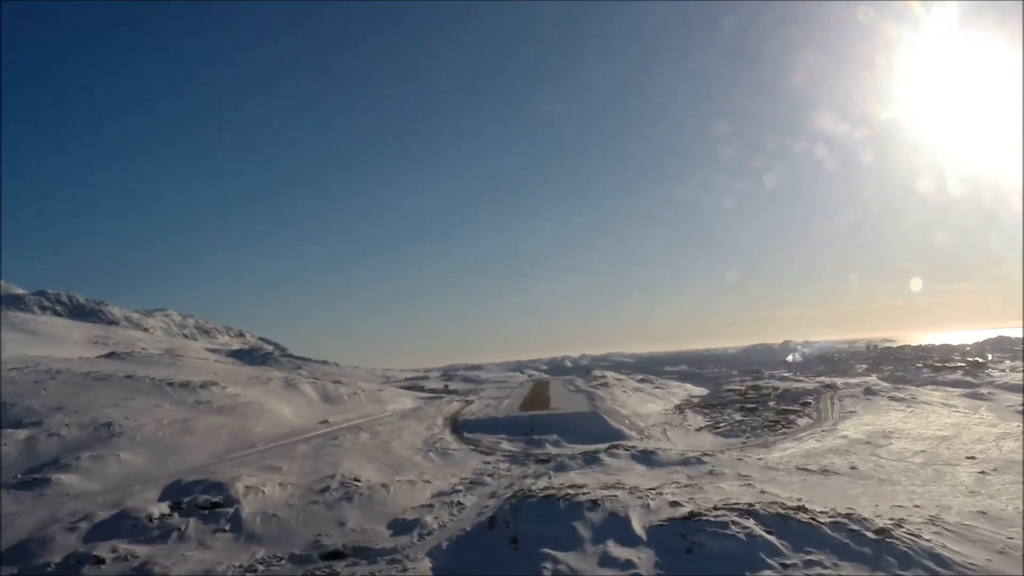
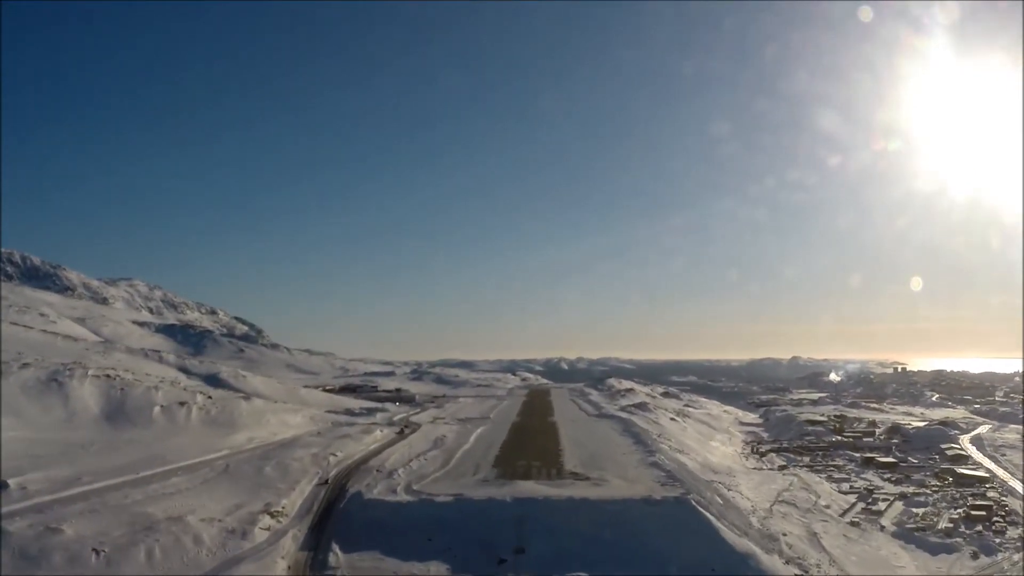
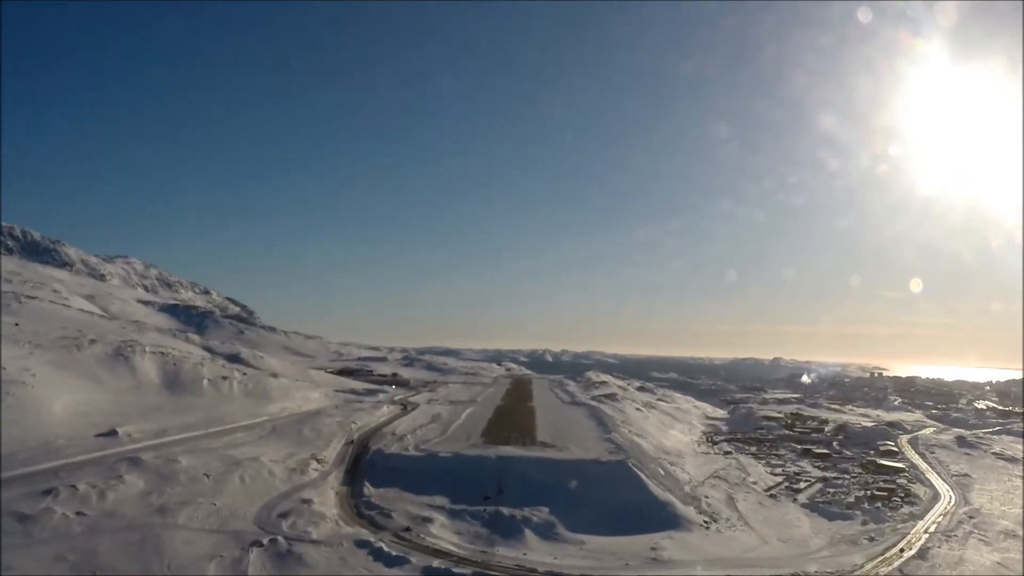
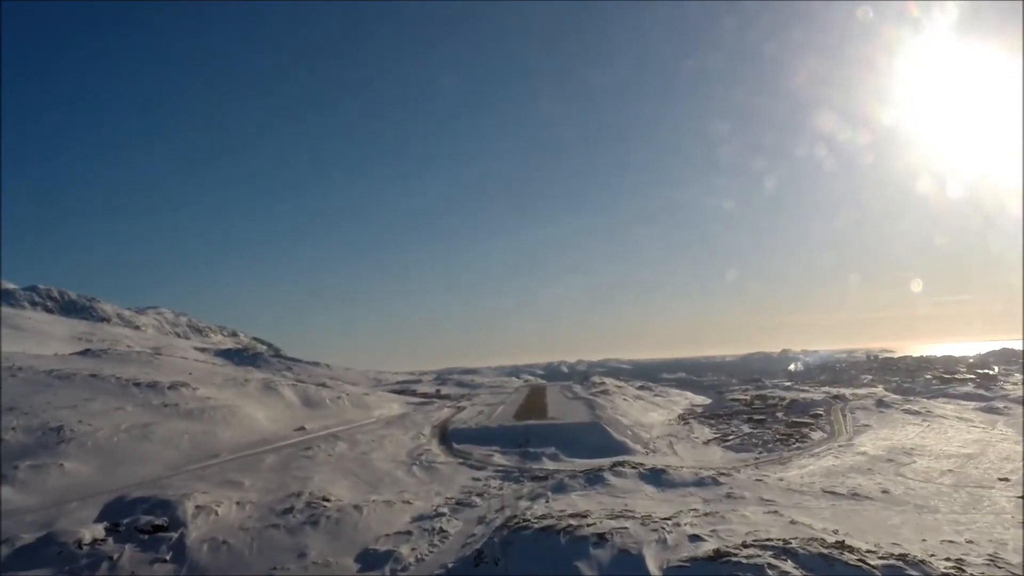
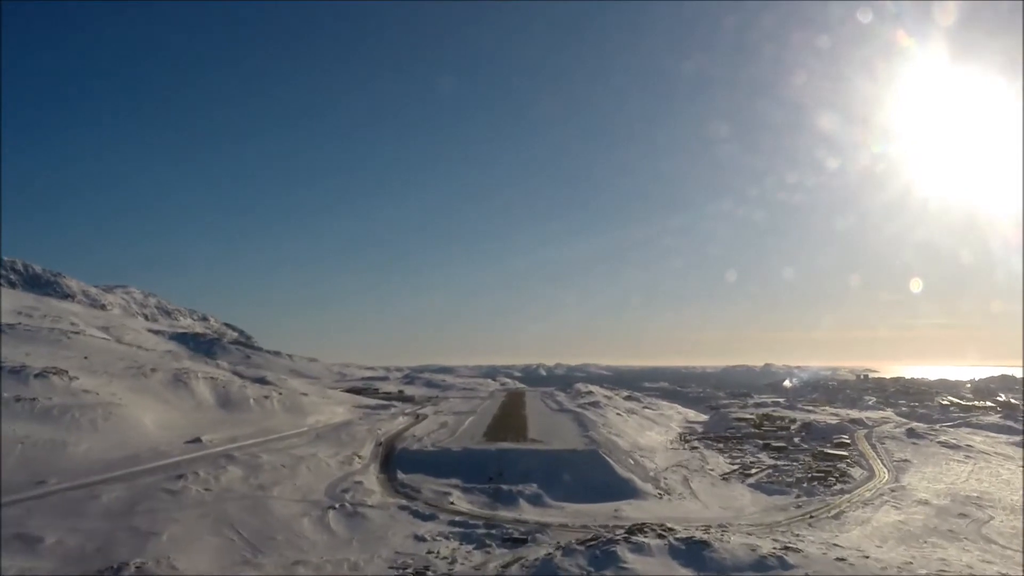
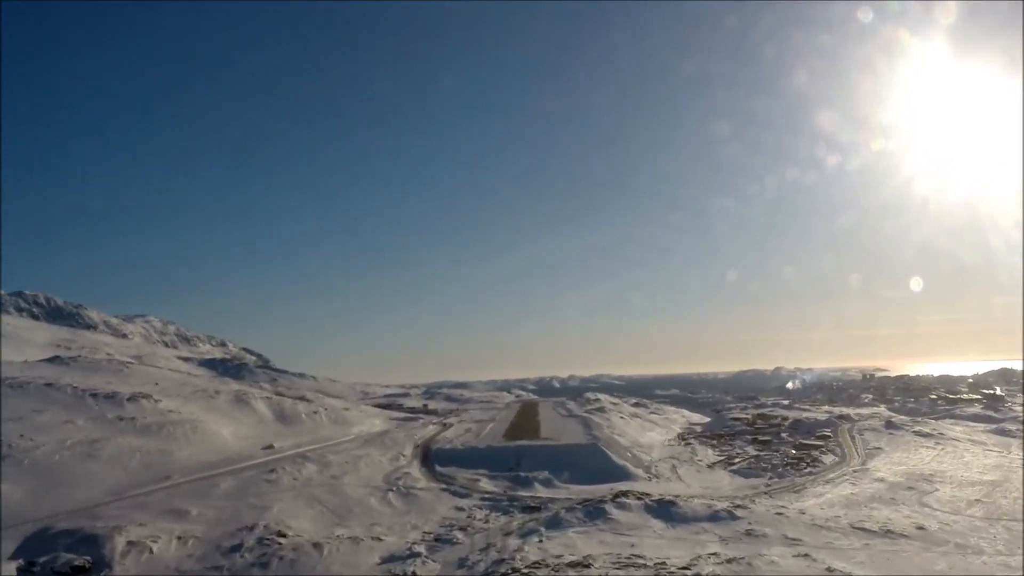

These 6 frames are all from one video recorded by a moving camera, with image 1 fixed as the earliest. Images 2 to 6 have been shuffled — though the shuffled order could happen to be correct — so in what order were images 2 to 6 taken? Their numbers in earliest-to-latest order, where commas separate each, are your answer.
4, 6, 5, 3, 2
